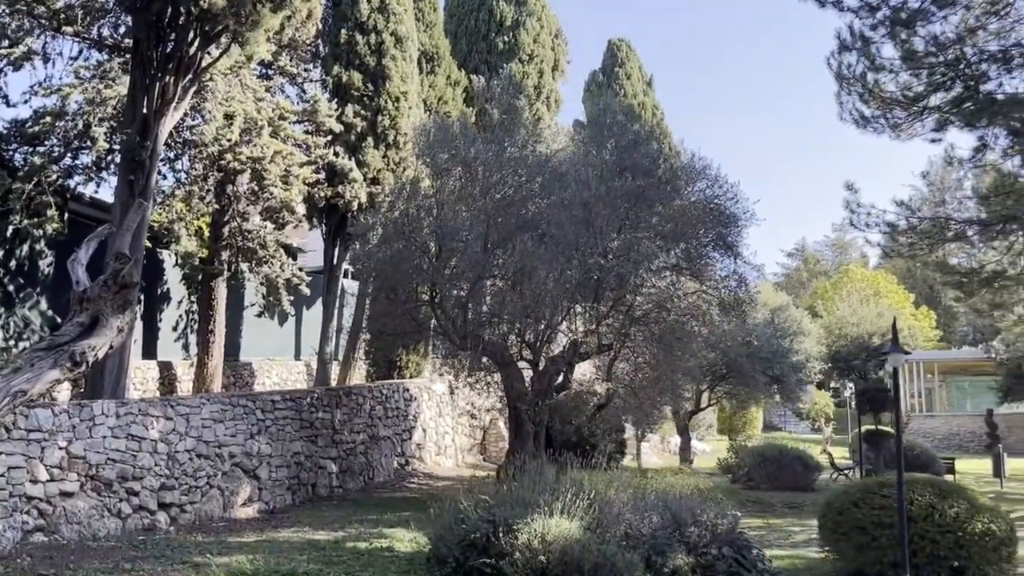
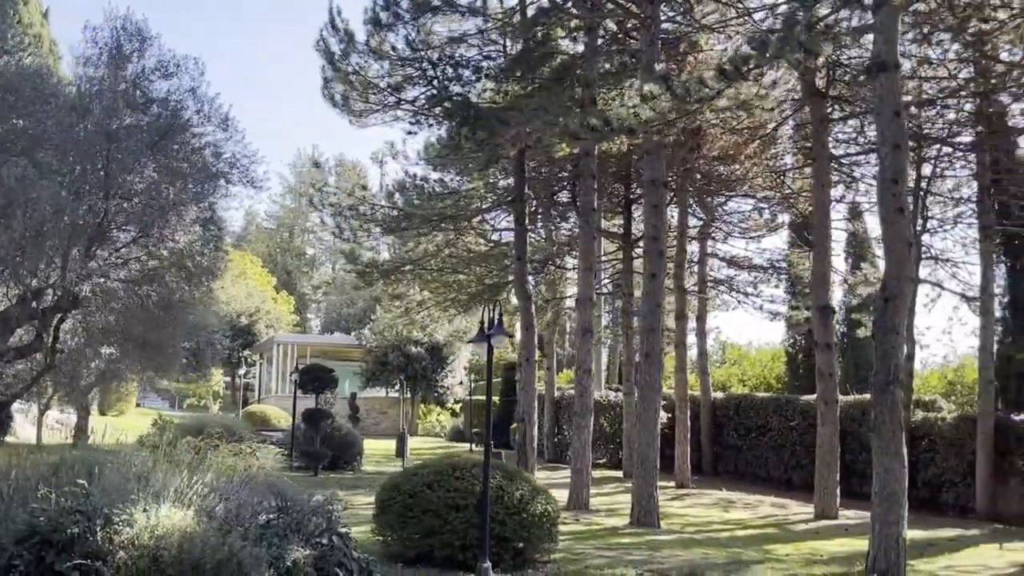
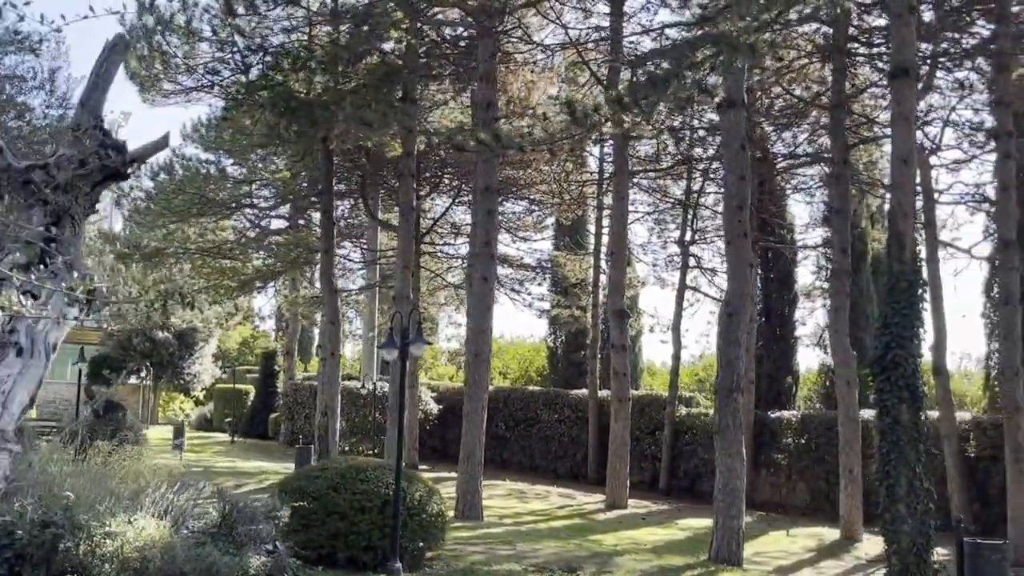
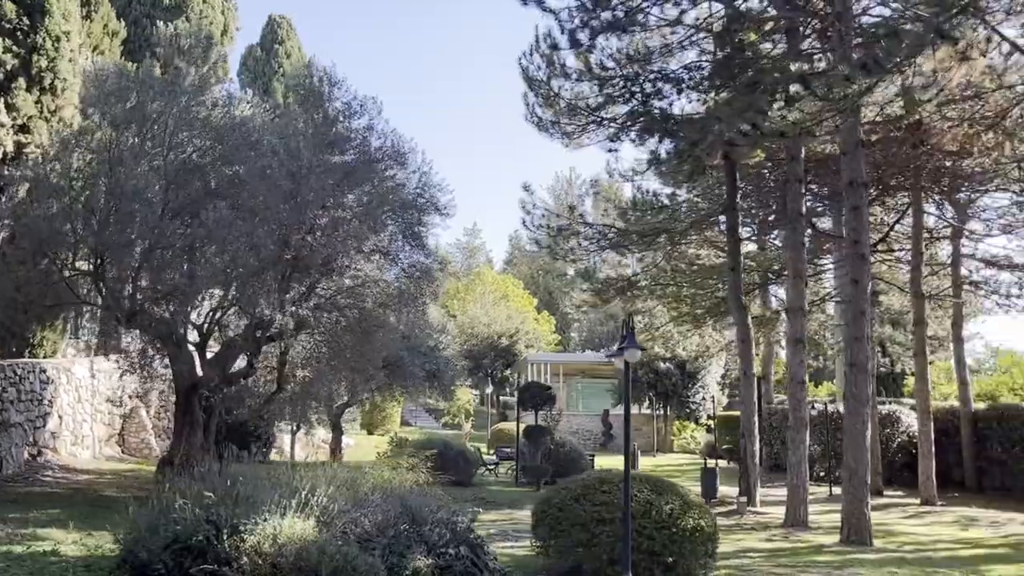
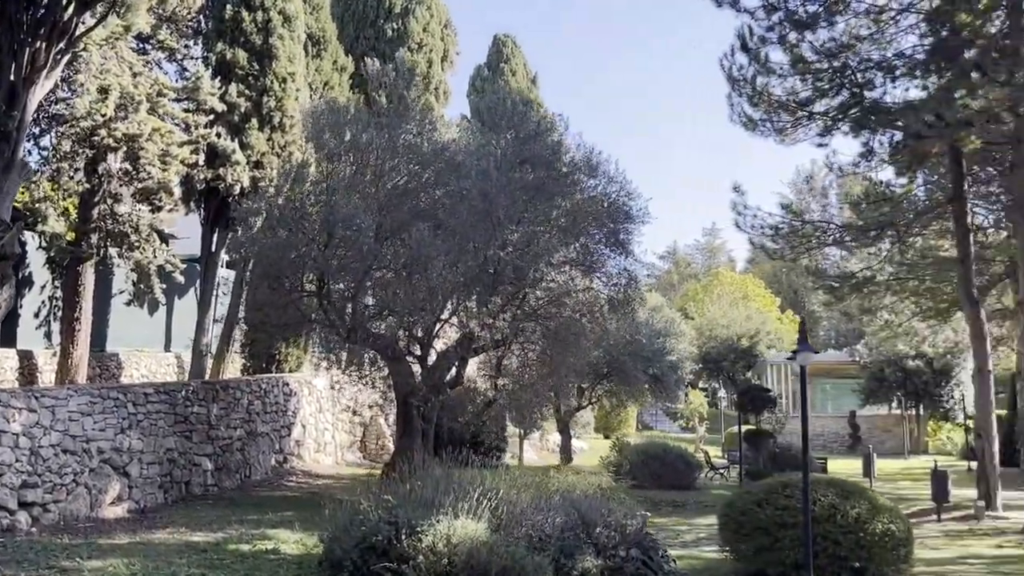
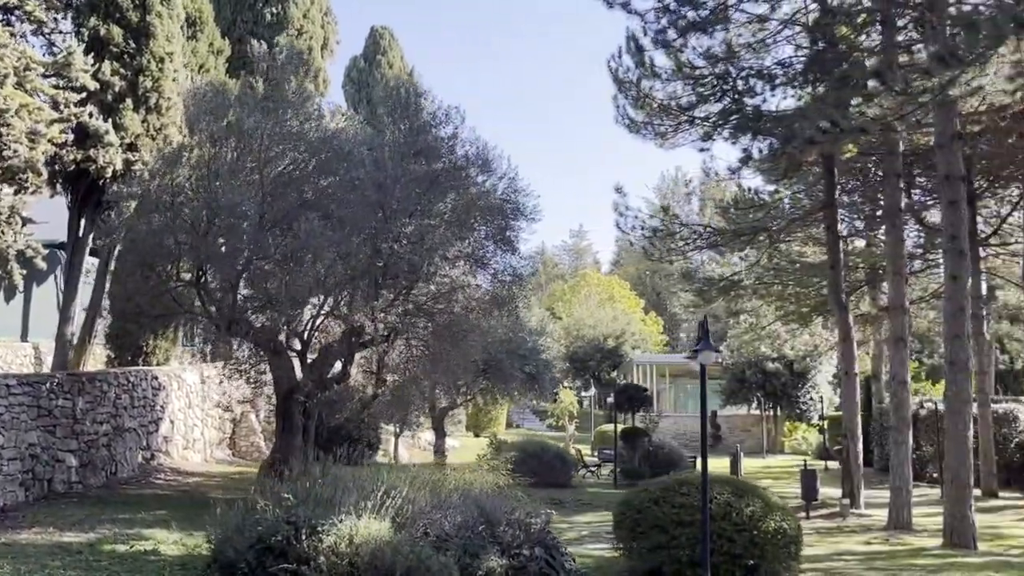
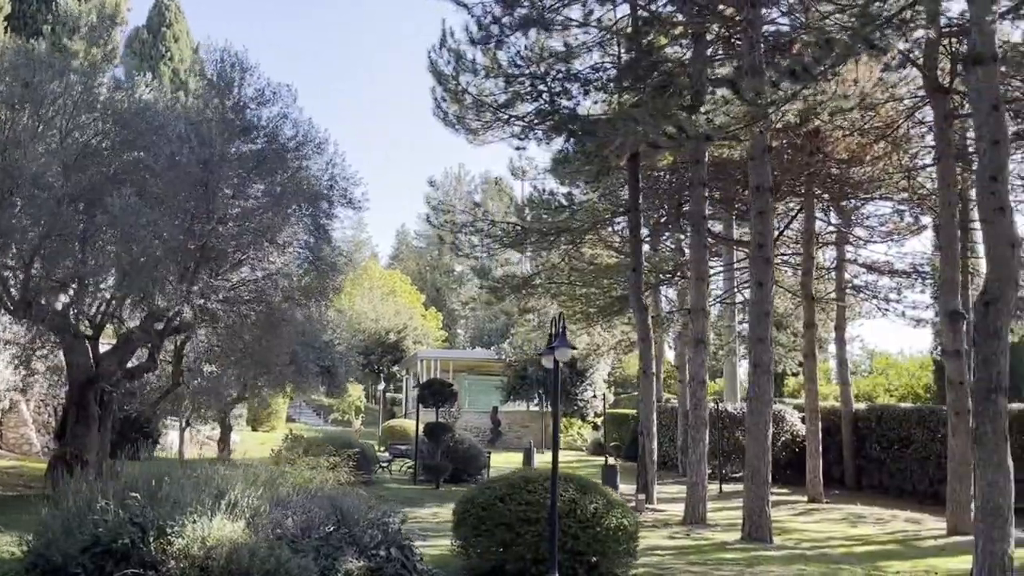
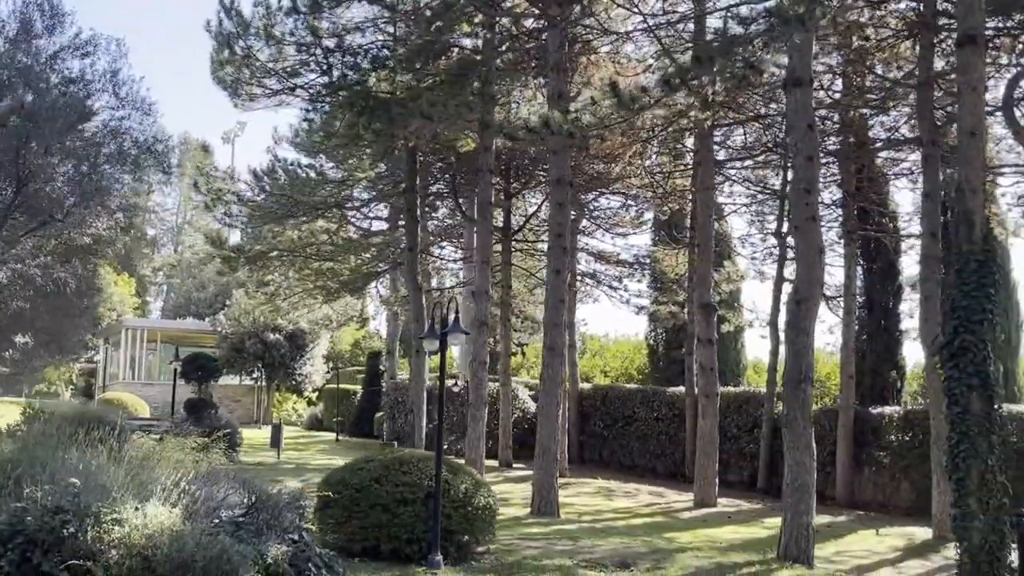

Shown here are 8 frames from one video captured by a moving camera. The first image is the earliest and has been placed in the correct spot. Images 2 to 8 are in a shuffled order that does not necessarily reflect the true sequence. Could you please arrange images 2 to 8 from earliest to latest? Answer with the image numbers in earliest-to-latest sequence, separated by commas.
5, 6, 4, 7, 2, 8, 3
